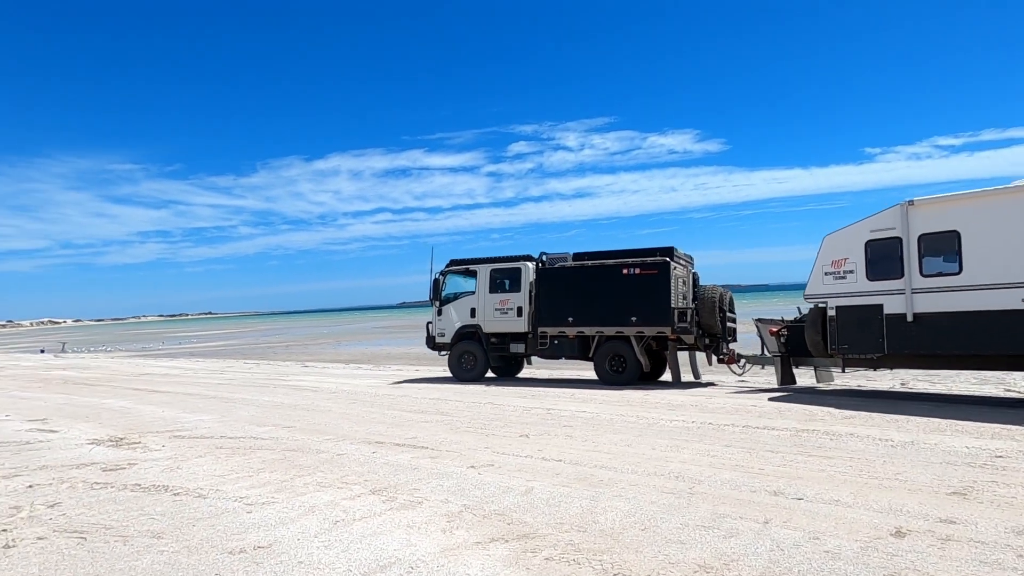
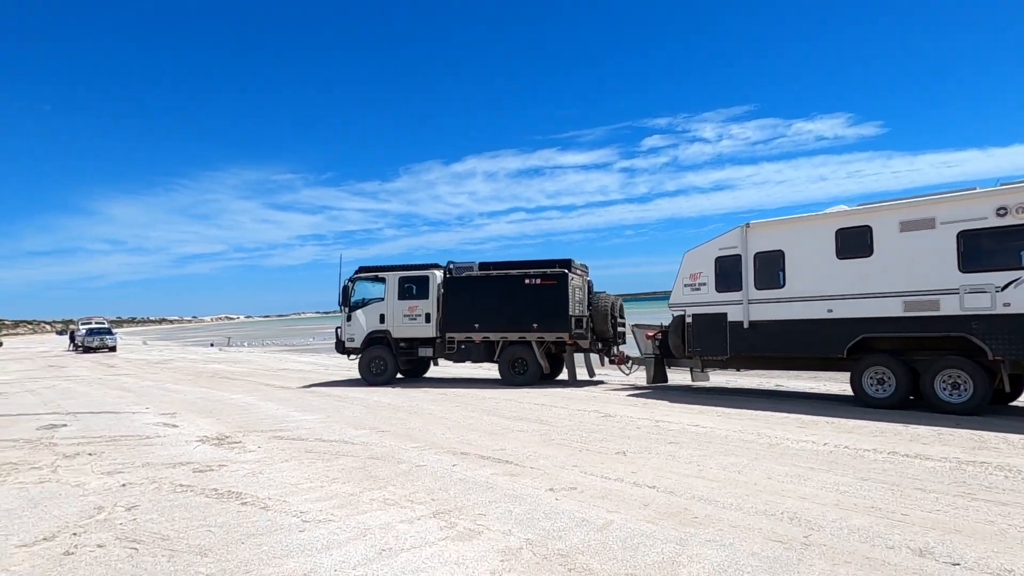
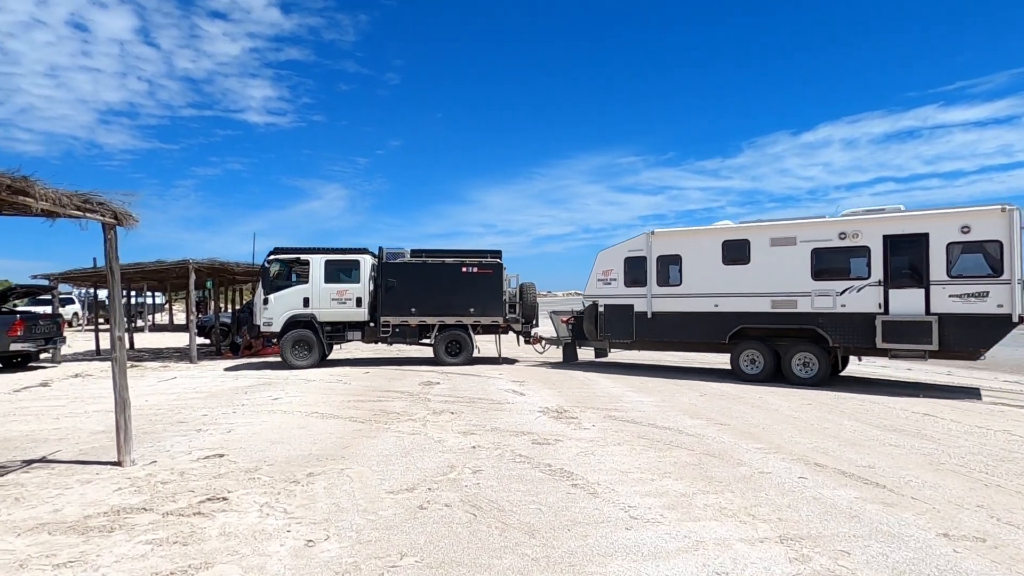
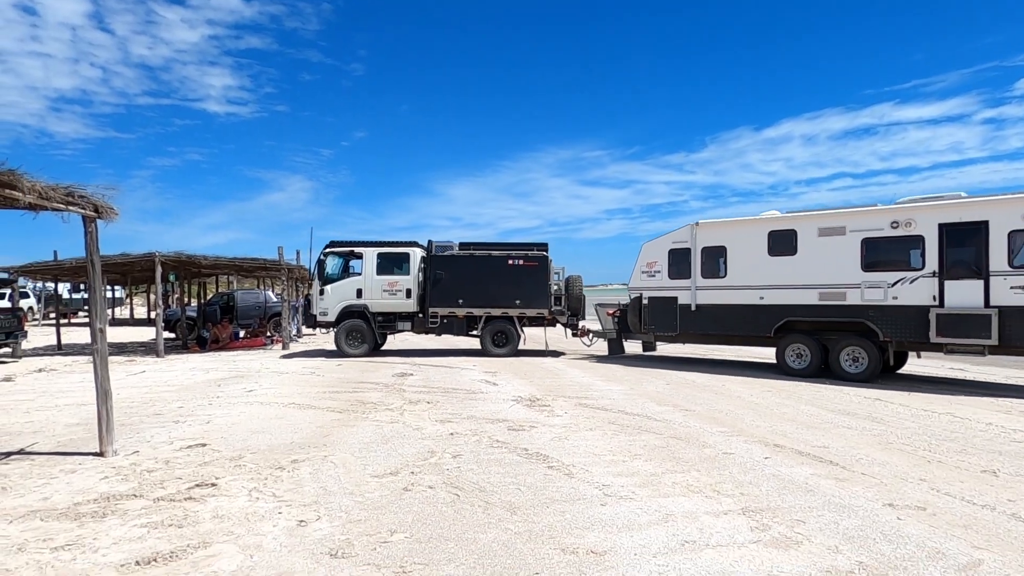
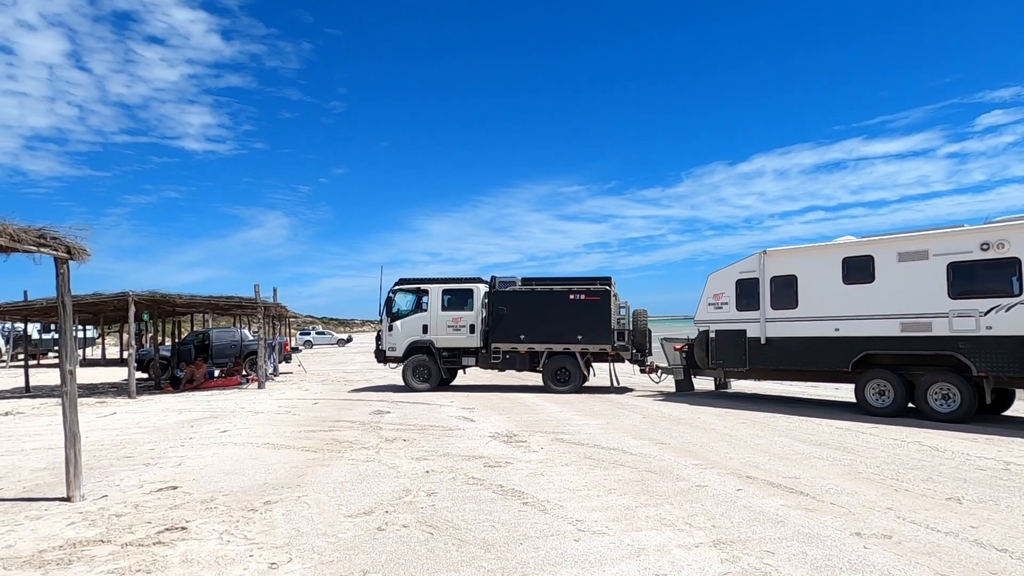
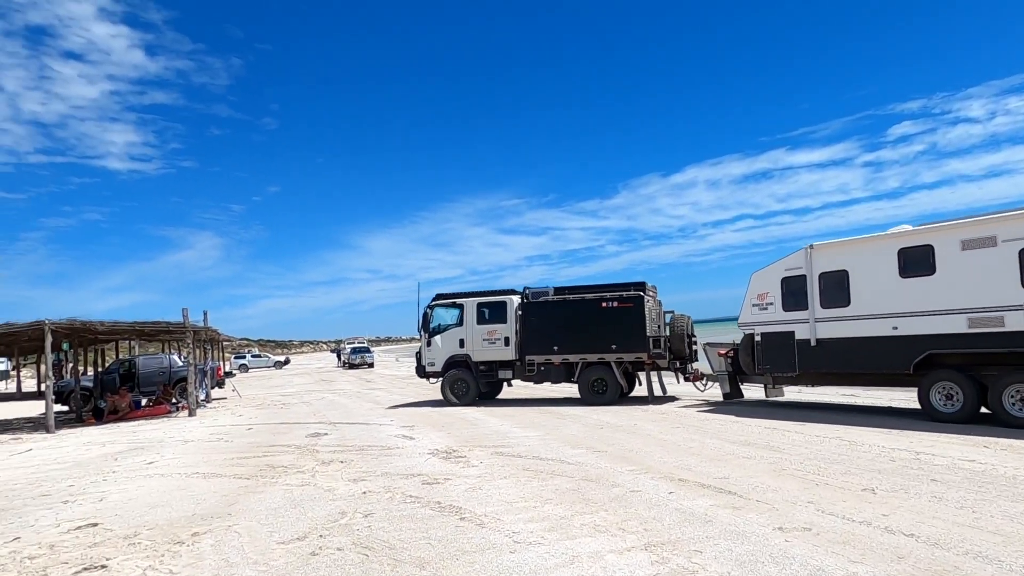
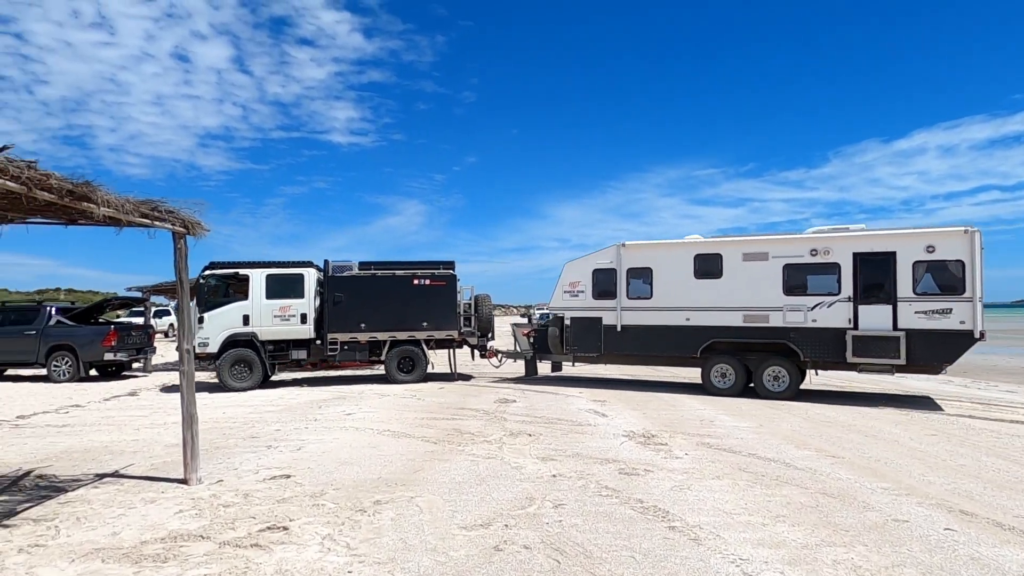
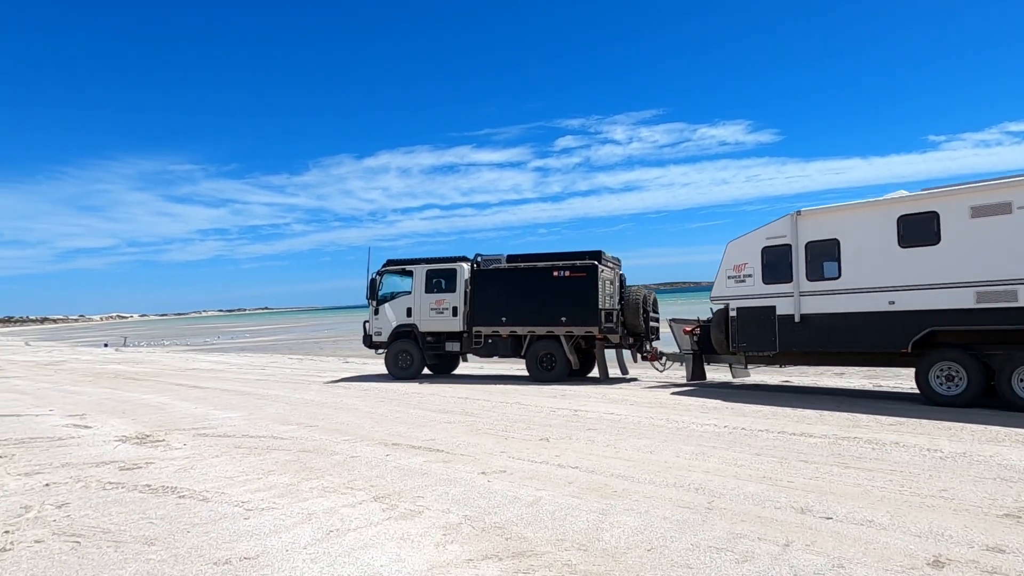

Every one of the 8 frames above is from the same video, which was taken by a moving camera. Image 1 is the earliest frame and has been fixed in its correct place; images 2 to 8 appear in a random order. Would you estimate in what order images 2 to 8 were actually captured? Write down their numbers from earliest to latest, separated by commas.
8, 2, 6, 5, 4, 3, 7
